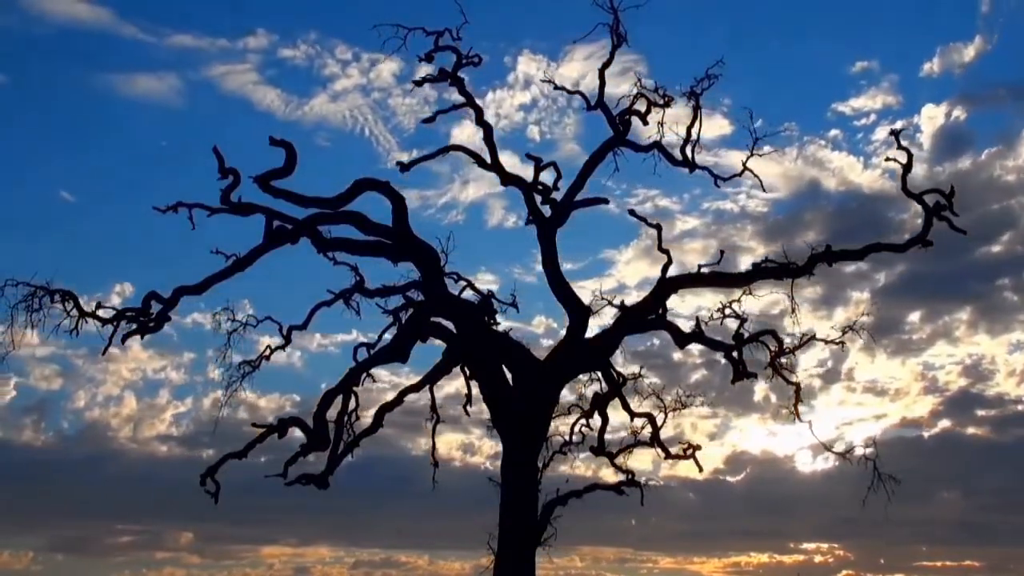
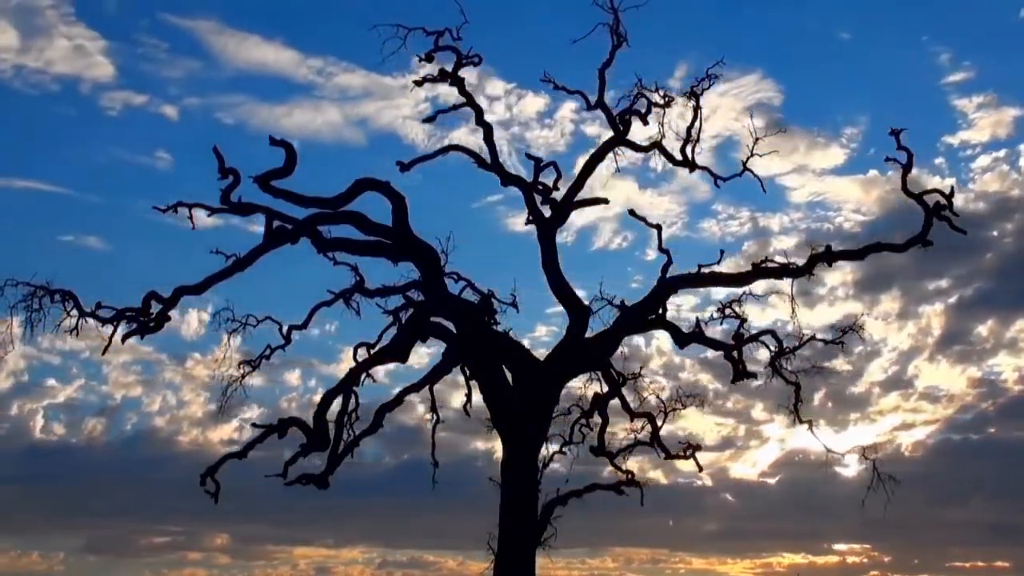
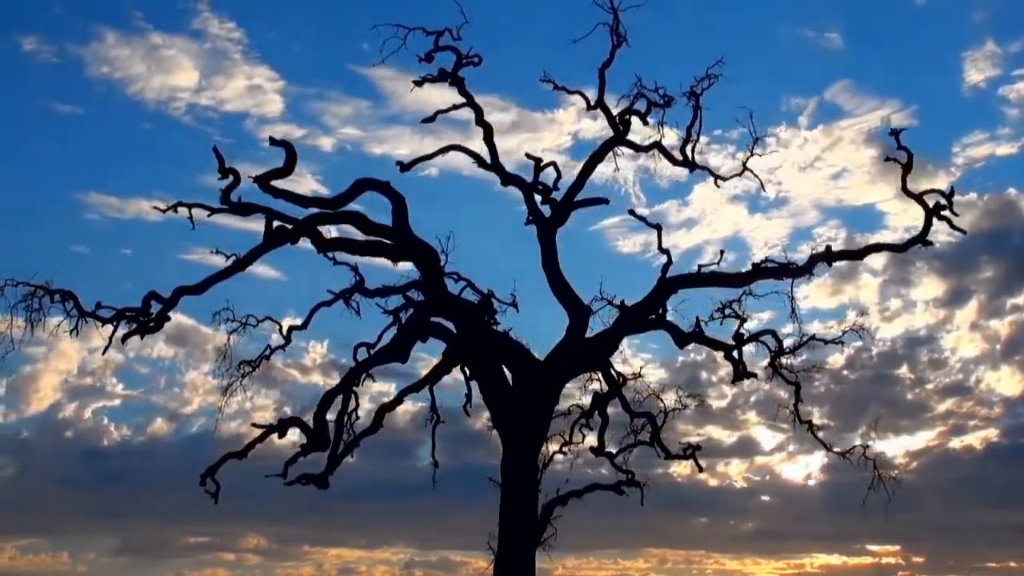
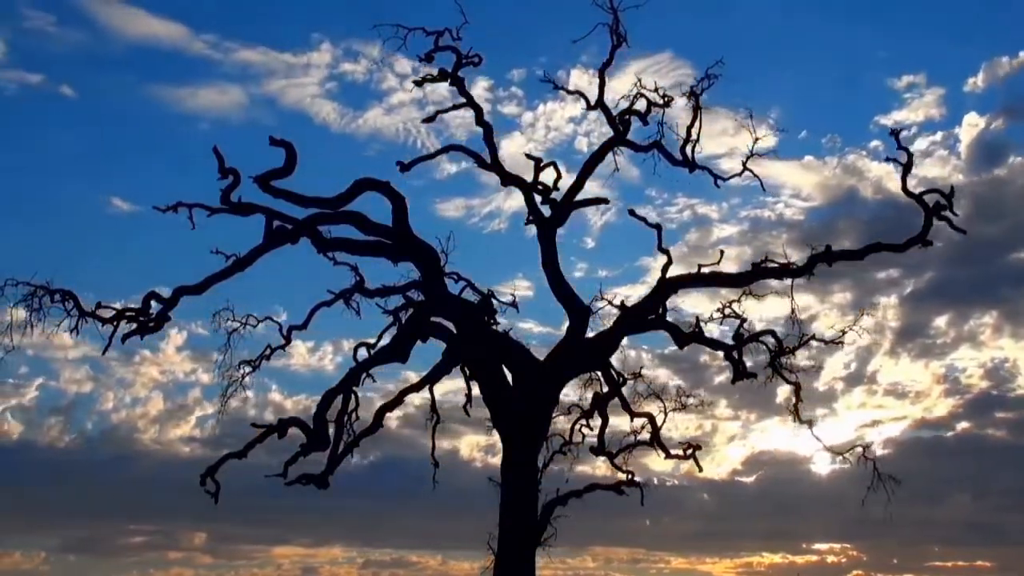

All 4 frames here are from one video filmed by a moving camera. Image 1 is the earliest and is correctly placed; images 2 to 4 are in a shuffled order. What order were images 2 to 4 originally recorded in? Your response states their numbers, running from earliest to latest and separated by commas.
4, 2, 3
